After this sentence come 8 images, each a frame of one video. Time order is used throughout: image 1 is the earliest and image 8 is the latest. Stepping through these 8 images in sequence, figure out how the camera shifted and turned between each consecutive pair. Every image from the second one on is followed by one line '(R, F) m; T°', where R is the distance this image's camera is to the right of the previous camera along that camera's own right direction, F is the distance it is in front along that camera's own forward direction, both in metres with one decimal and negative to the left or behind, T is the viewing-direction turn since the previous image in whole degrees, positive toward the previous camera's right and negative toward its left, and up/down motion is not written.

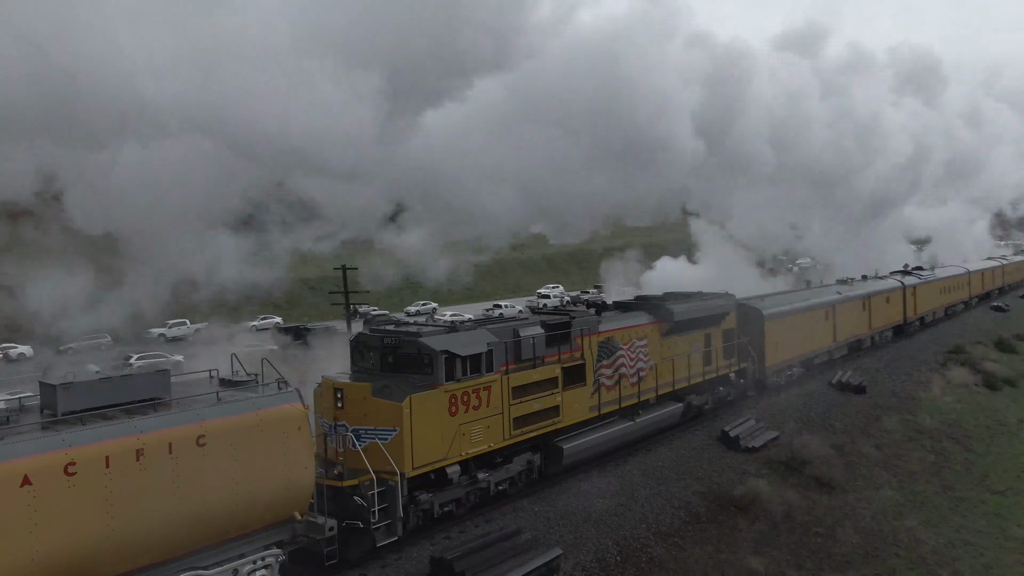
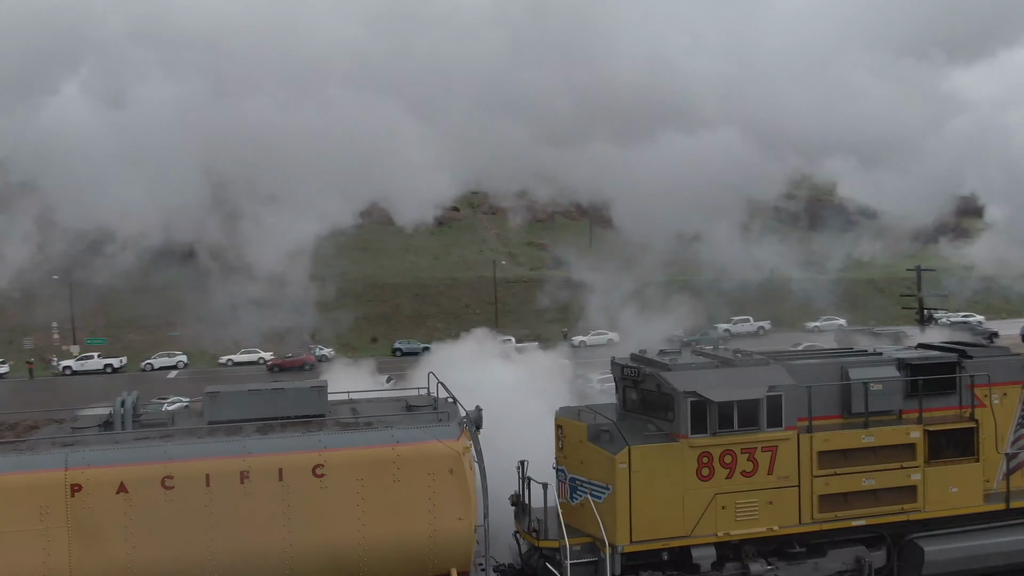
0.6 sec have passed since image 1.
(+0.4, +0.8) m; -39°
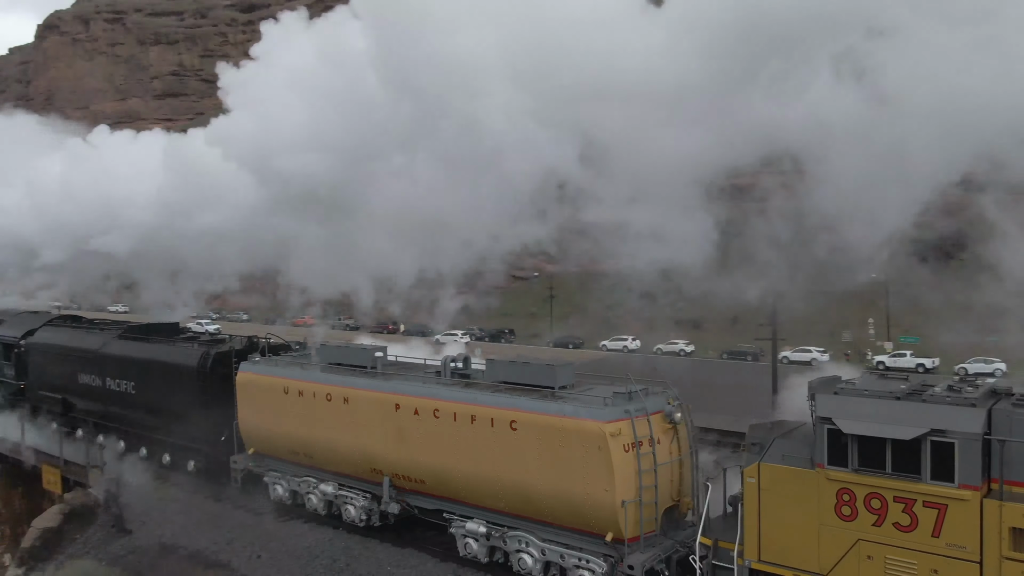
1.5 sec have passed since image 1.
(+1.2, +0.1) m; -51°
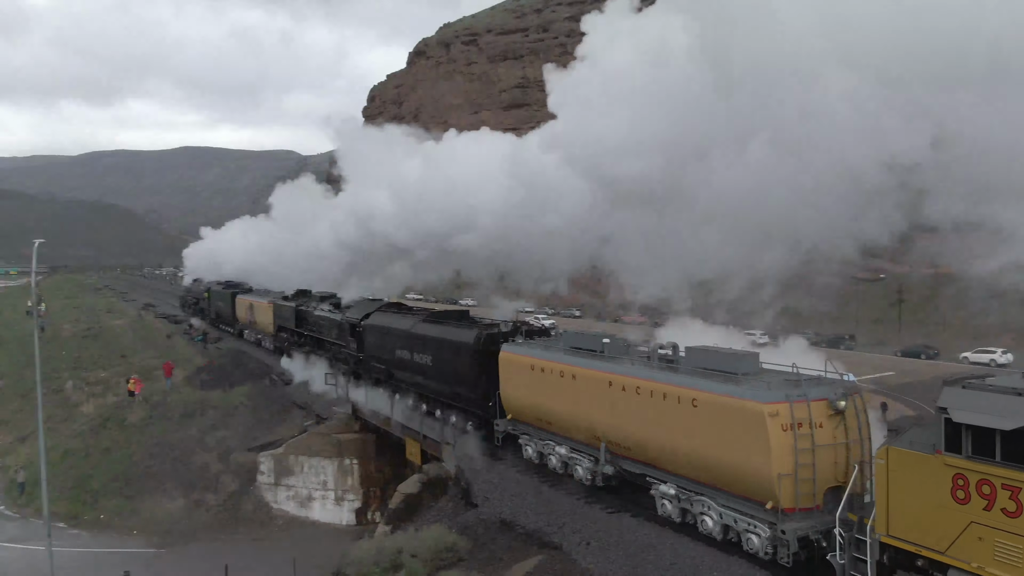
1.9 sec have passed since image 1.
(+0.6, -0.5) m; -29°
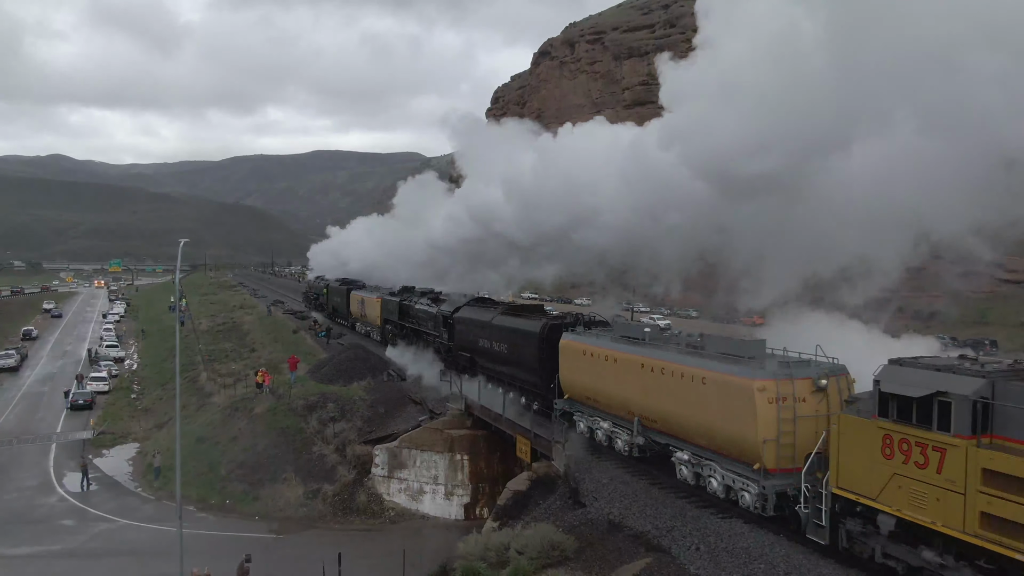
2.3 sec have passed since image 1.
(-0.2, +1.1) m; -9°
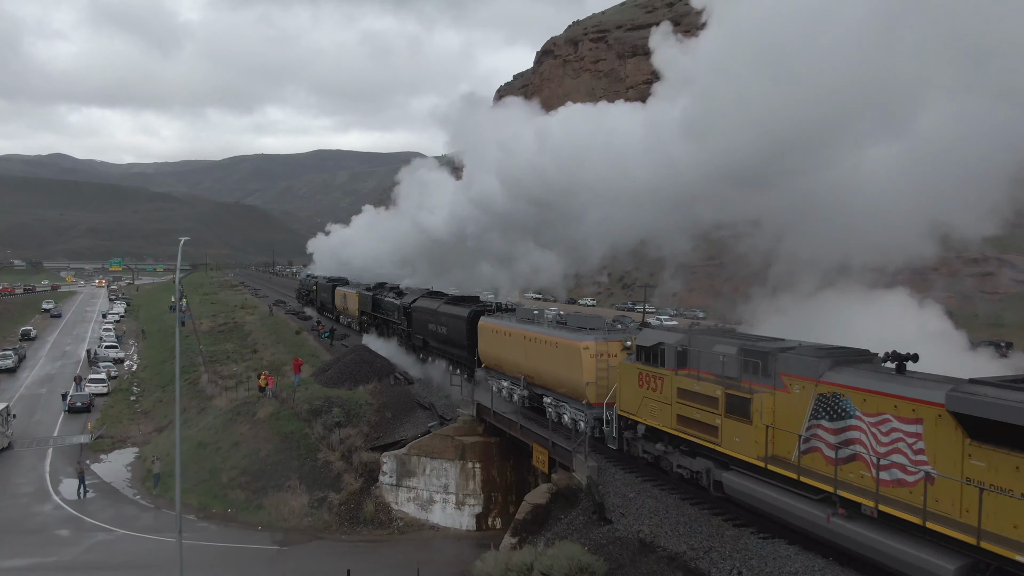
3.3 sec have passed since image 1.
(-0.5, +1.0) m; 0°
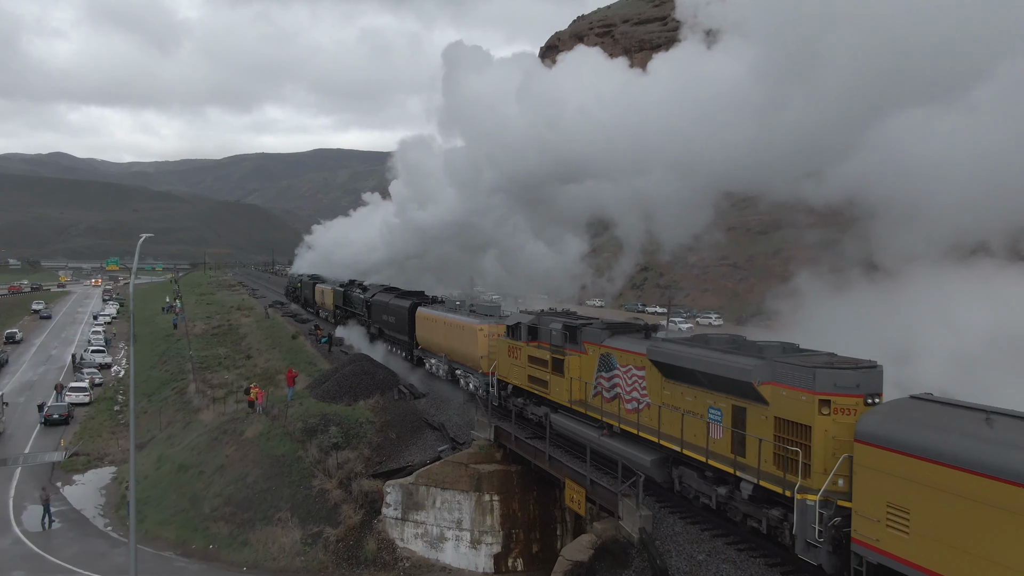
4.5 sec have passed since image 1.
(-0.8, +3.2) m; 0°
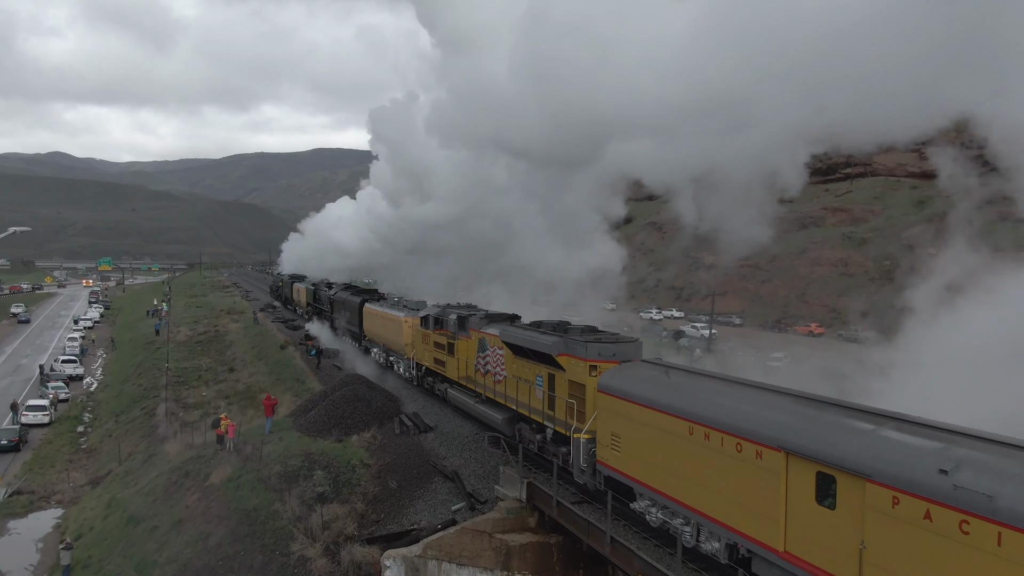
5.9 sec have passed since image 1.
(-1.0, +5.0) m; 0°
